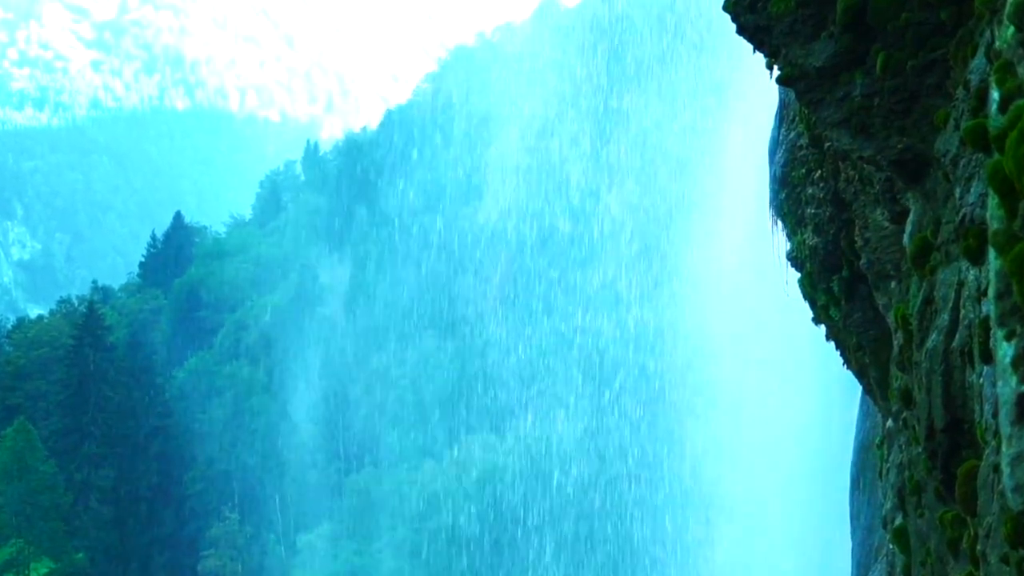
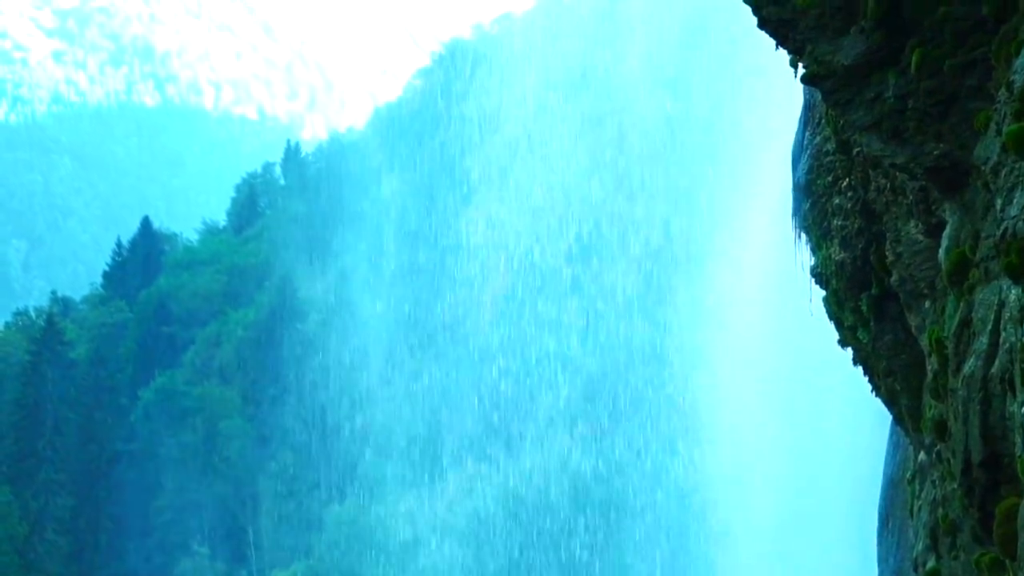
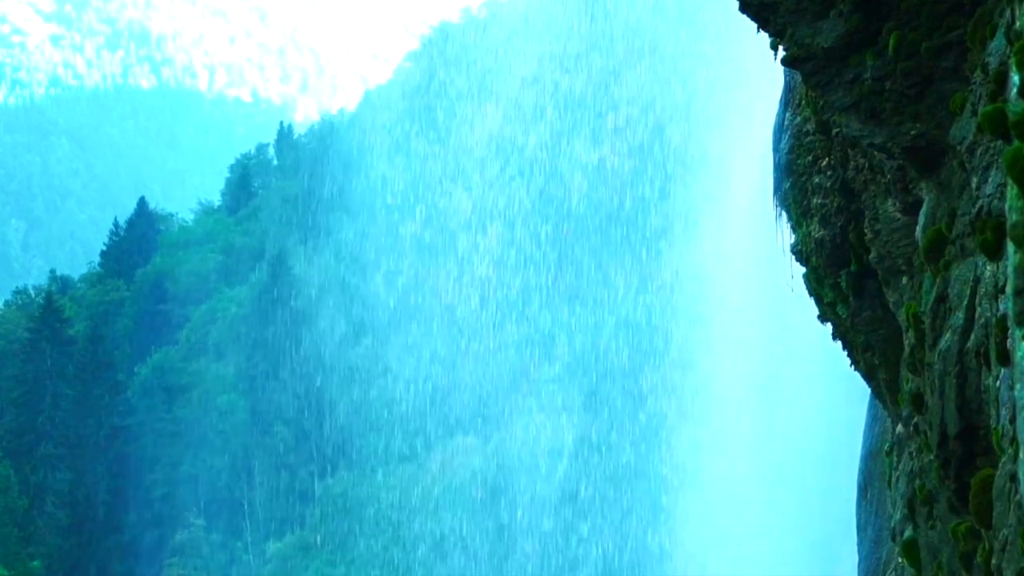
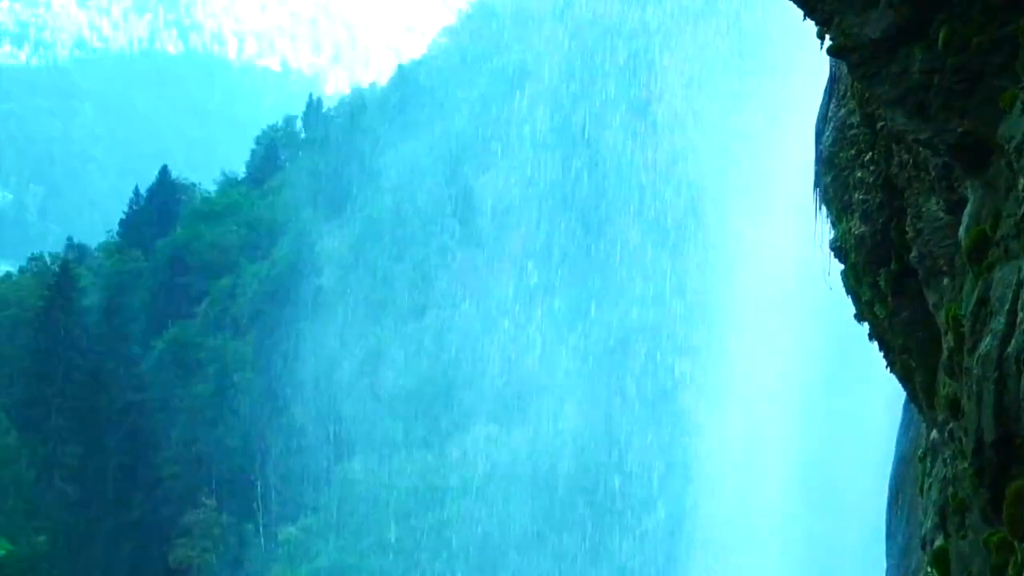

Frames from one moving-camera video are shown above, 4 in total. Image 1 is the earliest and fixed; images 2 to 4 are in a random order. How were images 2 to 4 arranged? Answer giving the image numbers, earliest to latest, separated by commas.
3, 2, 4
